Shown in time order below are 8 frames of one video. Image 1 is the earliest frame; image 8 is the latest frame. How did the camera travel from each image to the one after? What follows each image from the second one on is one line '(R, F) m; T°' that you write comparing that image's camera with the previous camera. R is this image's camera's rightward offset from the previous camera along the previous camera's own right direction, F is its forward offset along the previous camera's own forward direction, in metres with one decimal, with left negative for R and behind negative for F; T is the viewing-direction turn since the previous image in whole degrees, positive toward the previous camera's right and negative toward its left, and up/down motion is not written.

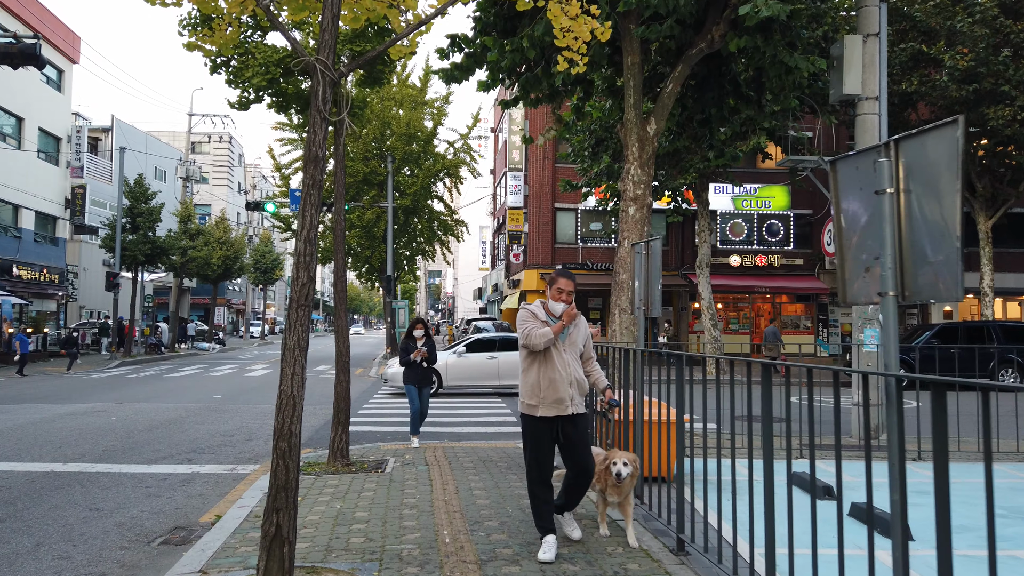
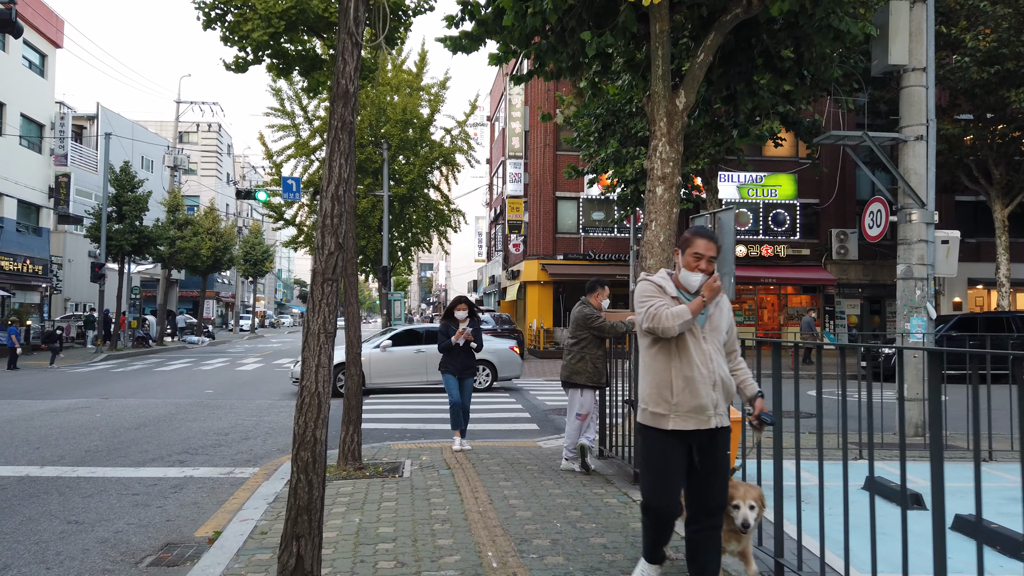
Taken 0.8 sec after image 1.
(-0.4, +0.8) m; +1°
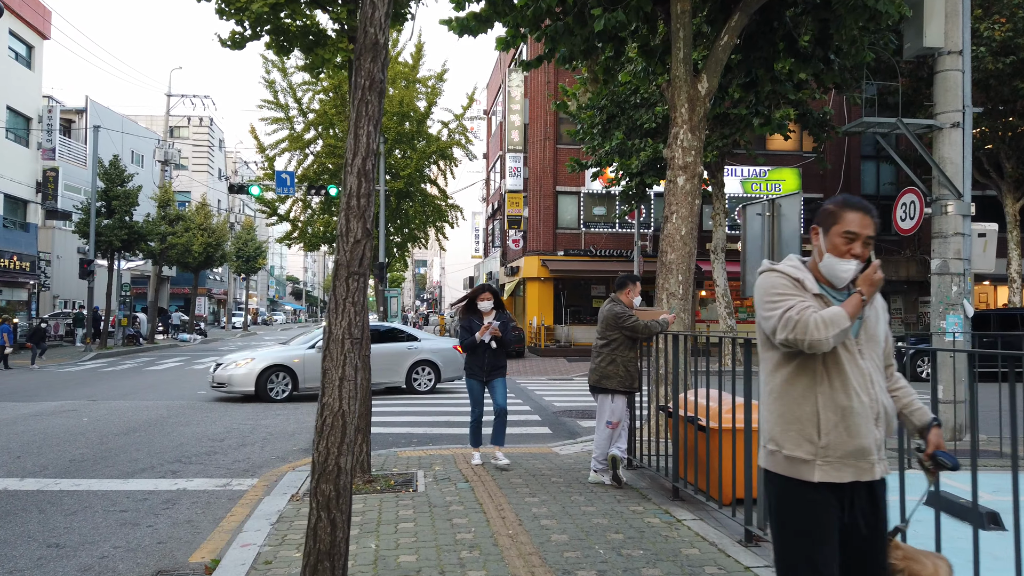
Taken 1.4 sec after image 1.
(-0.2, +0.5) m; +1°
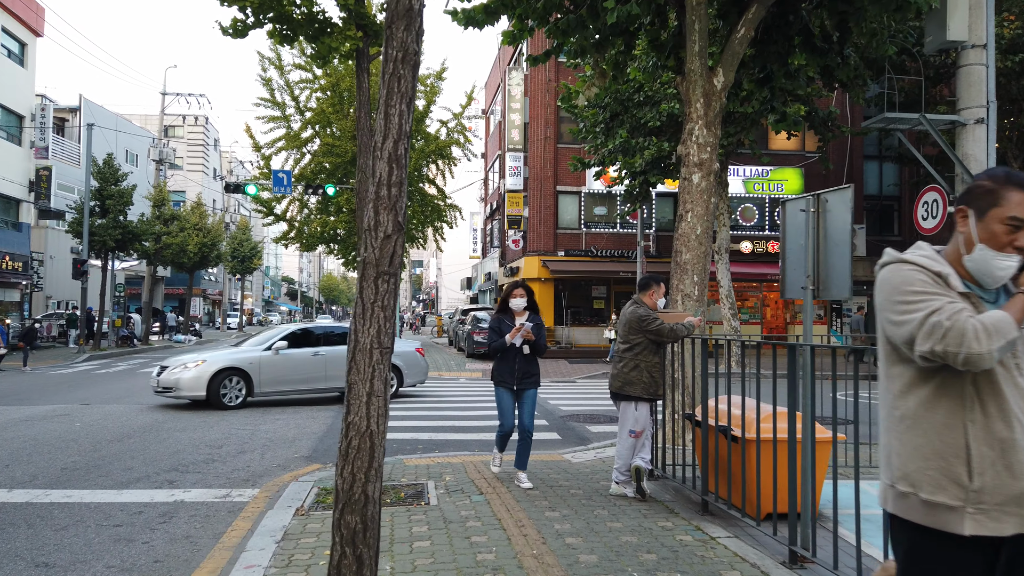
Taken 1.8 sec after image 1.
(-0.2, +0.3) m; 0°
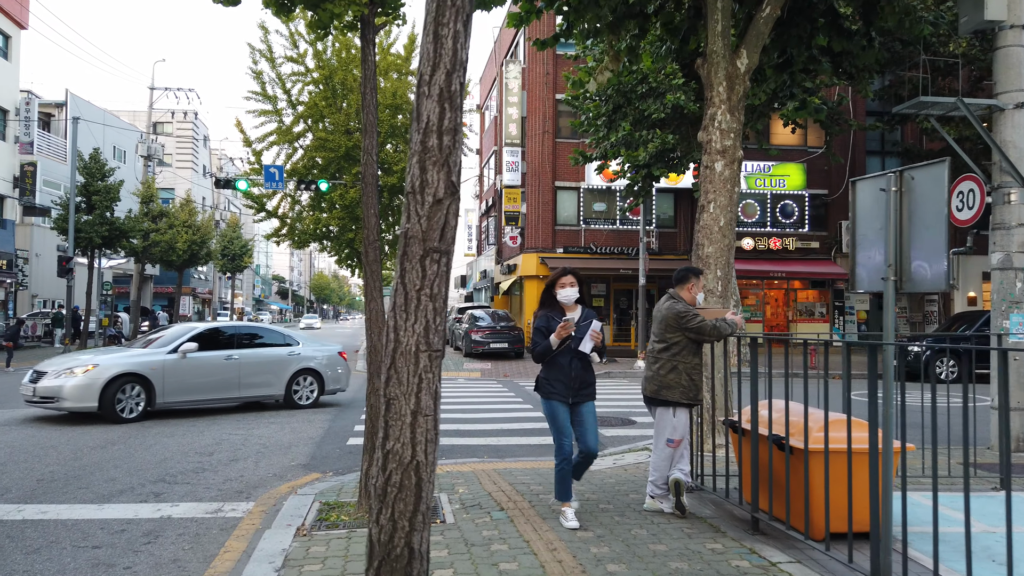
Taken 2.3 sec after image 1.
(-0.2, +0.5) m; +1°
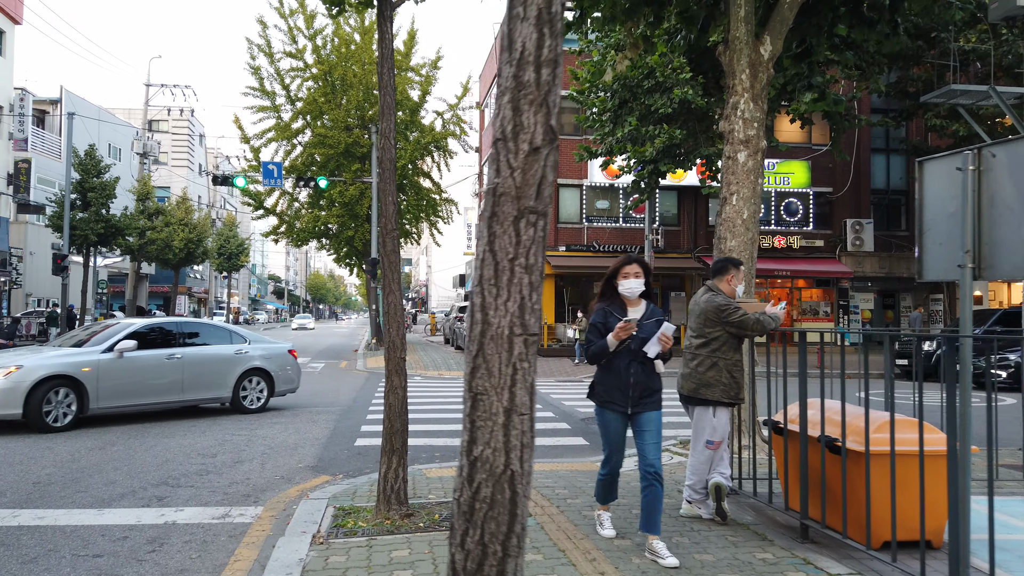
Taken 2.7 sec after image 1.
(-0.2, +0.3) m; 0°
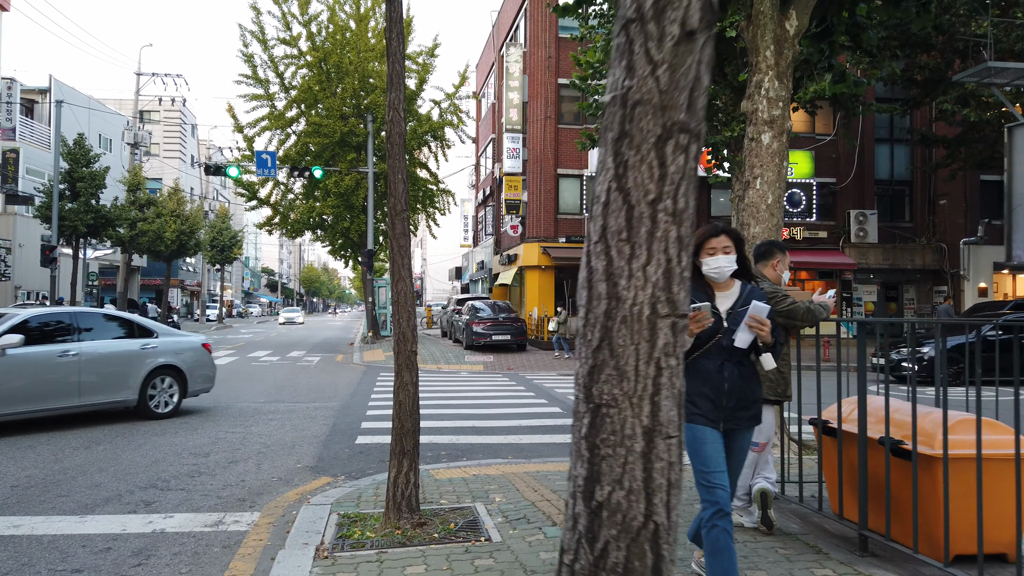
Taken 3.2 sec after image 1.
(-0.2, +0.4) m; 0°
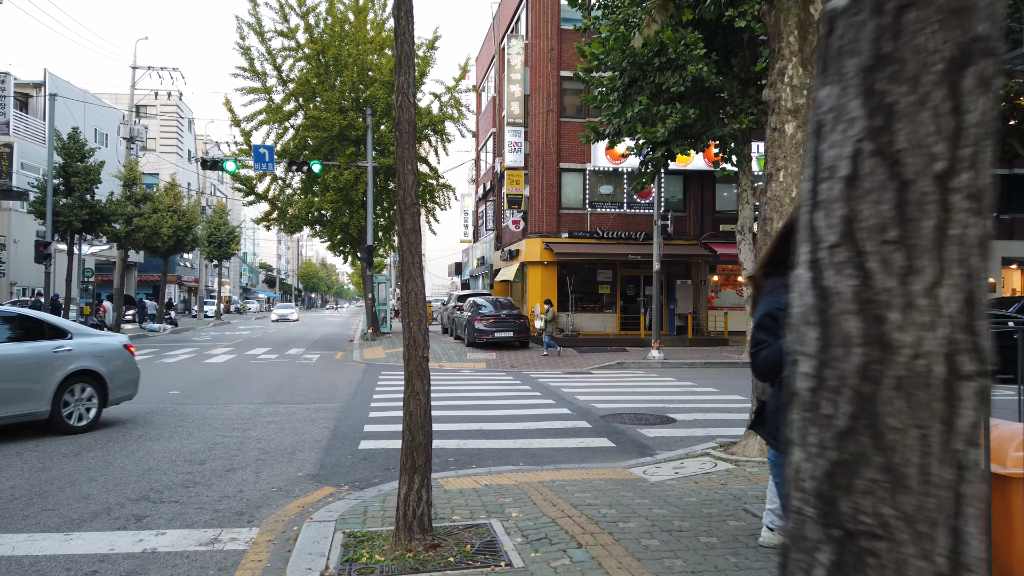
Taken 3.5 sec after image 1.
(-0.1, +0.4) m; 0°
